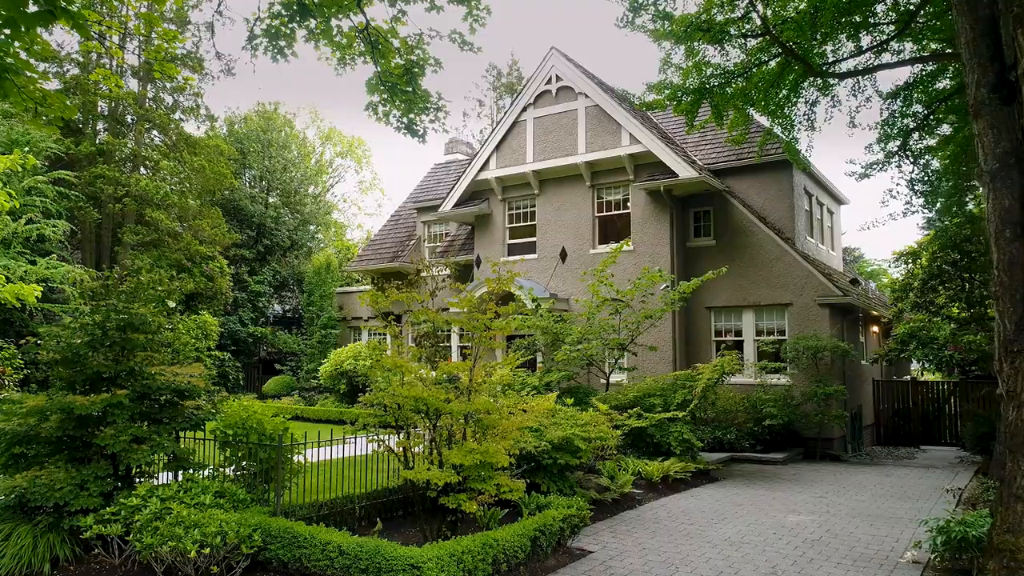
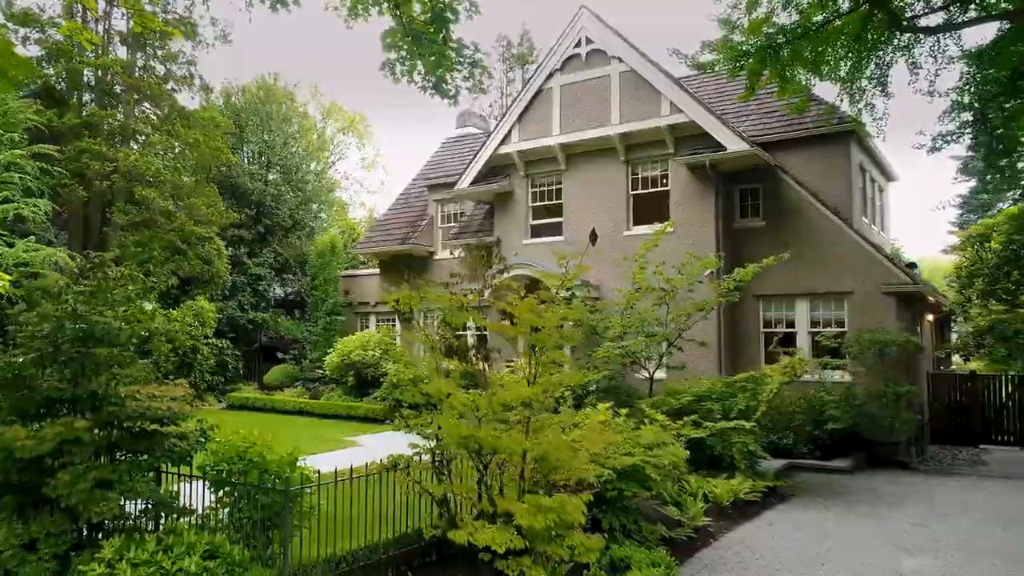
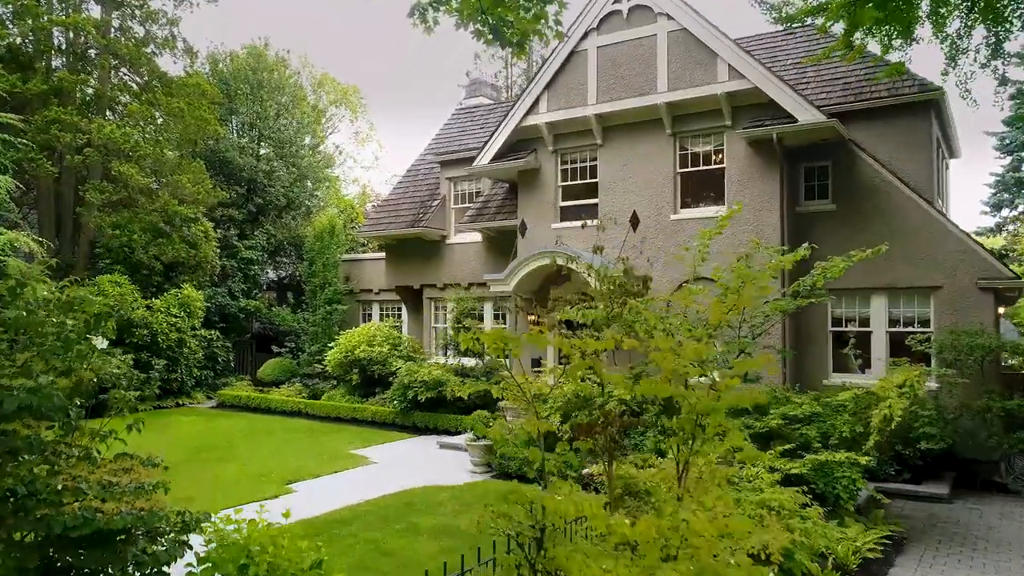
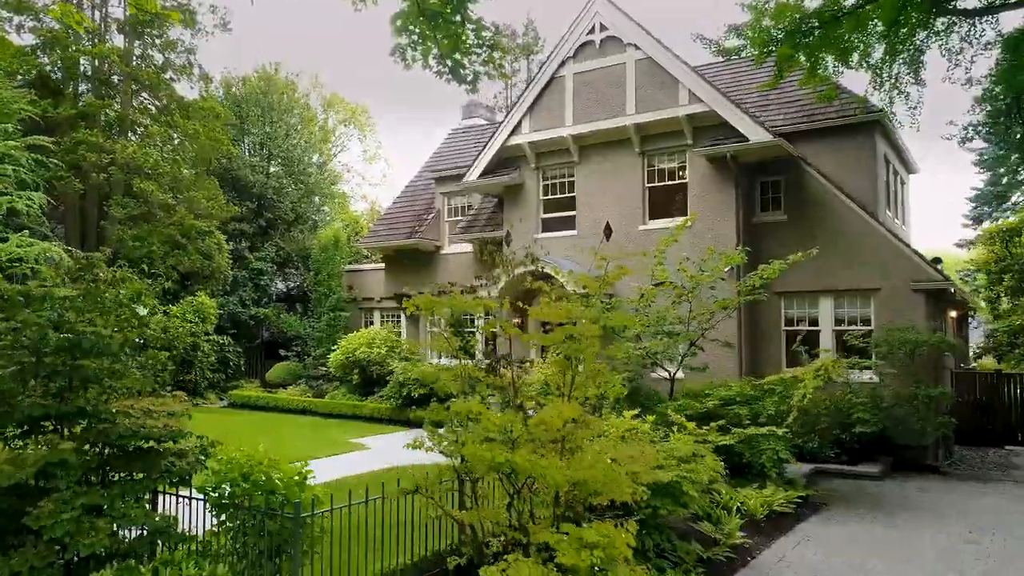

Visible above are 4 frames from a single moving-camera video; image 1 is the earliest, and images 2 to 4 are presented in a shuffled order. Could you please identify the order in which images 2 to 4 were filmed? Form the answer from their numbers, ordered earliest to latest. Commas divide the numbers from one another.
2, 4, 3
